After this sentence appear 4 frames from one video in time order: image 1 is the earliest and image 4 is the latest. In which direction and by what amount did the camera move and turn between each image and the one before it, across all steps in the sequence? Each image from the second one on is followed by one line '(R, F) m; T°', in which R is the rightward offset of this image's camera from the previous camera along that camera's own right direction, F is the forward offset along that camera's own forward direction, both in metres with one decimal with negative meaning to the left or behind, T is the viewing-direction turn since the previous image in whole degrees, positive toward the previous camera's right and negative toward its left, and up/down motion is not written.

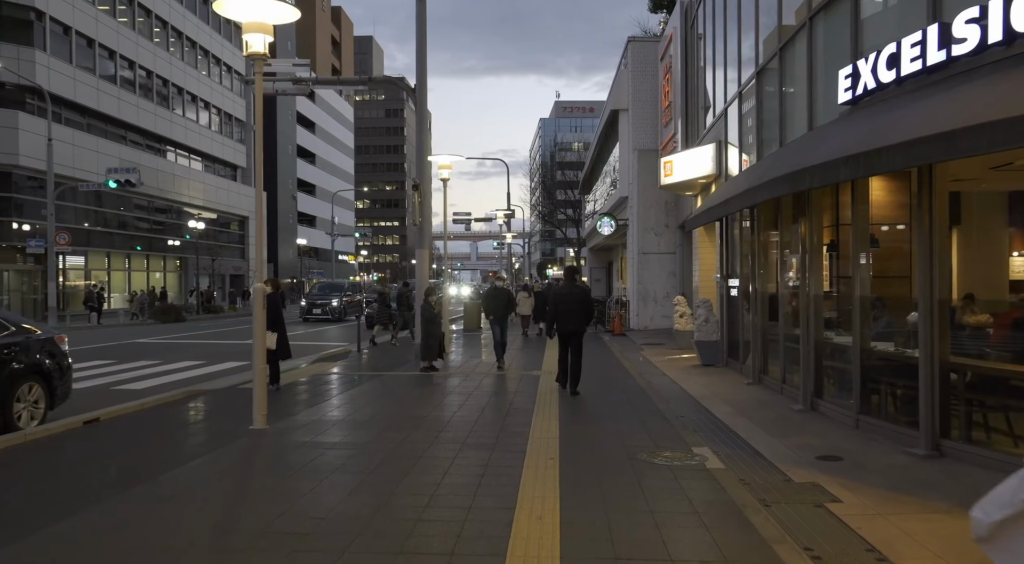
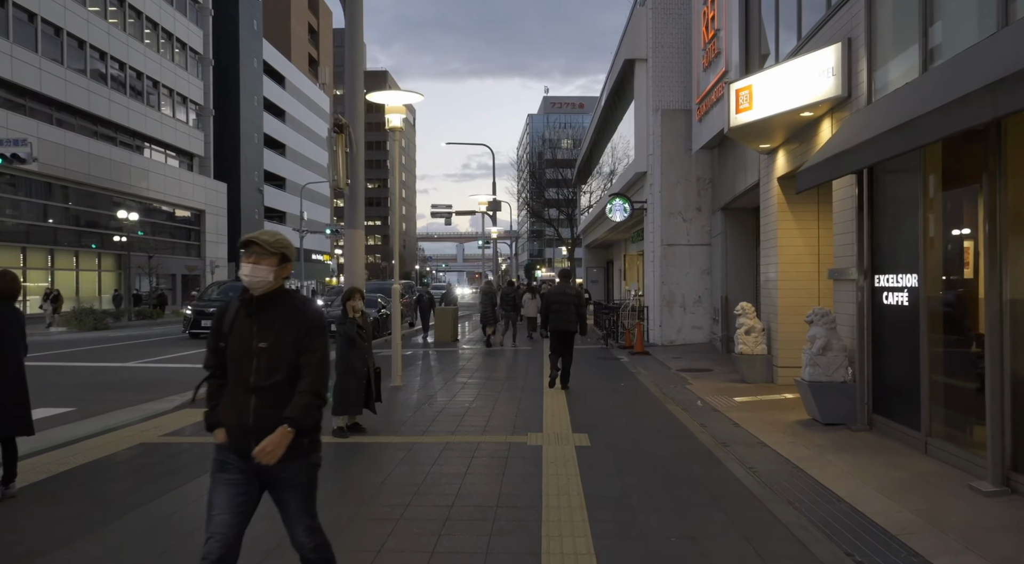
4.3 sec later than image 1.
(+0.1, +6.0) m; +1°
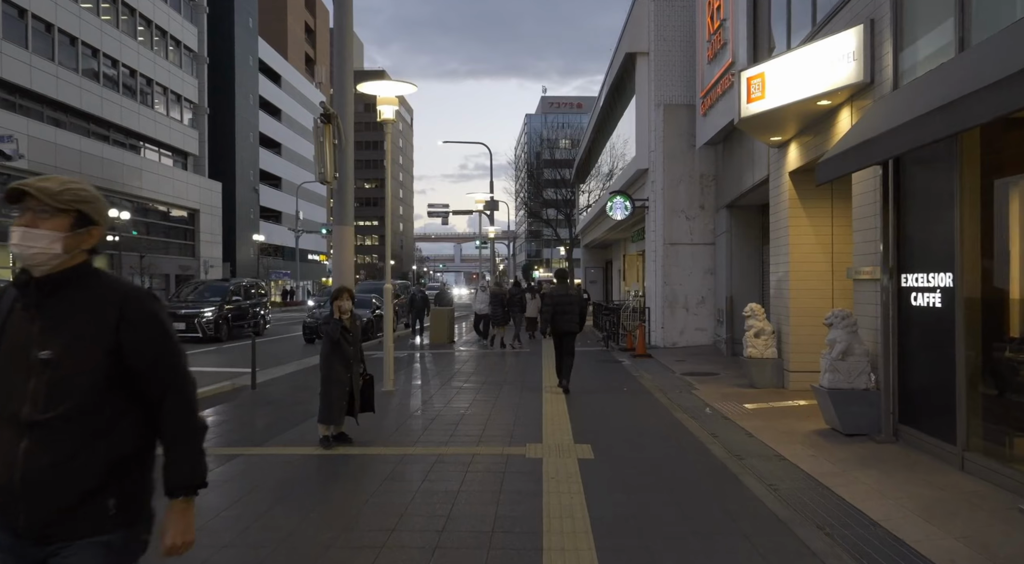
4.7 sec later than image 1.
(0.0, +0.6) m; 0°
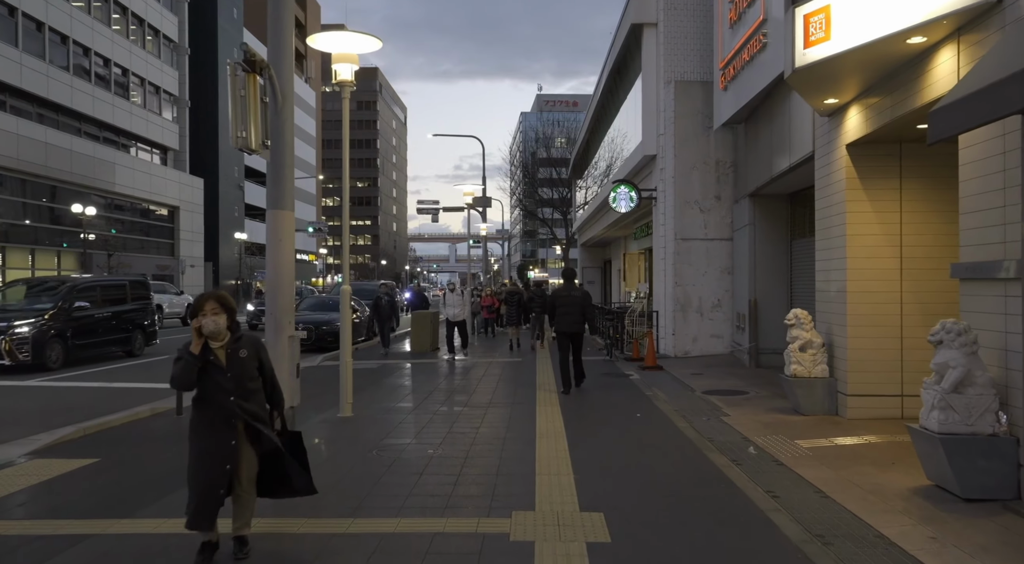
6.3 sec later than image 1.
(+0.1, +2.3) m; 0°
